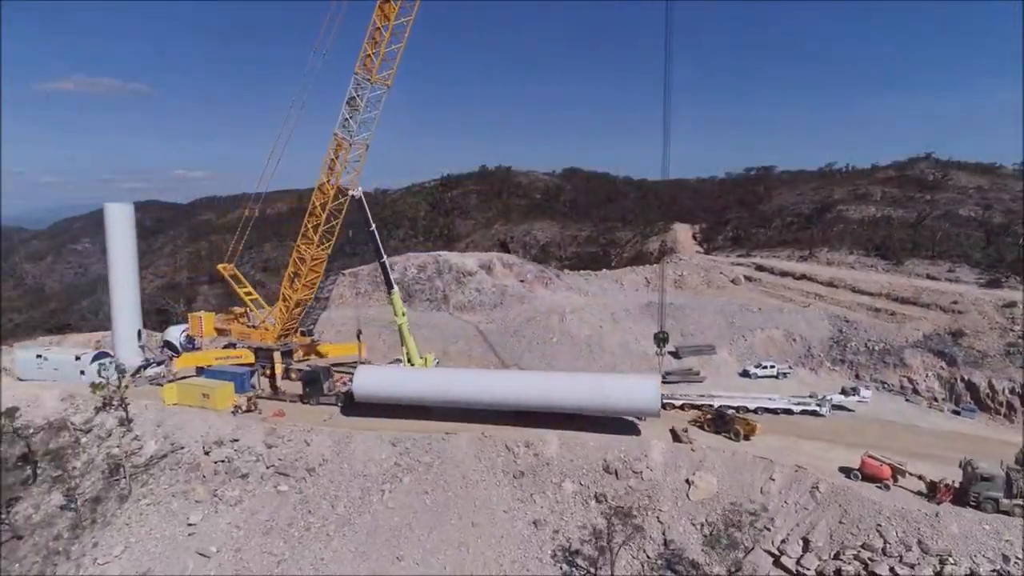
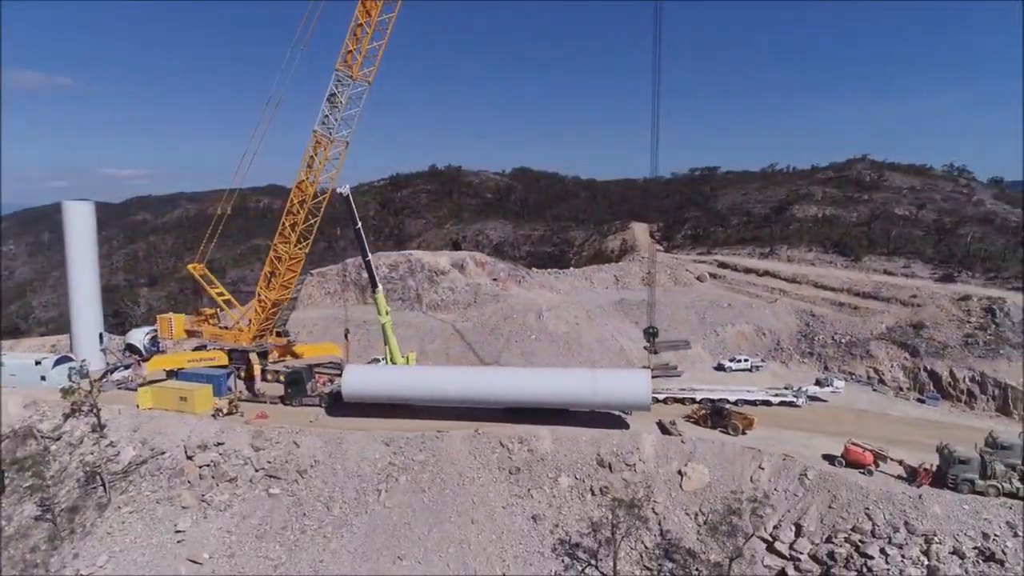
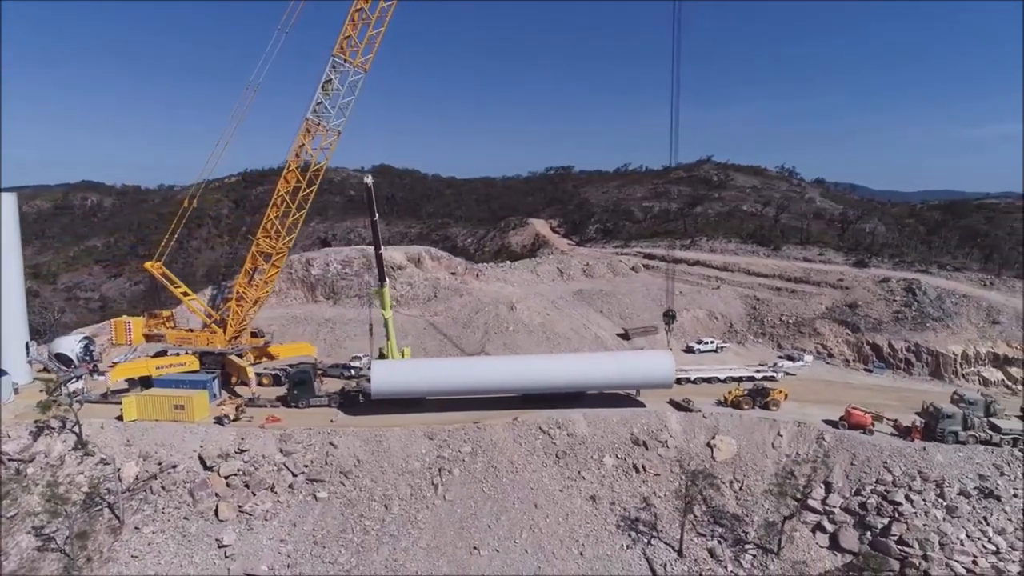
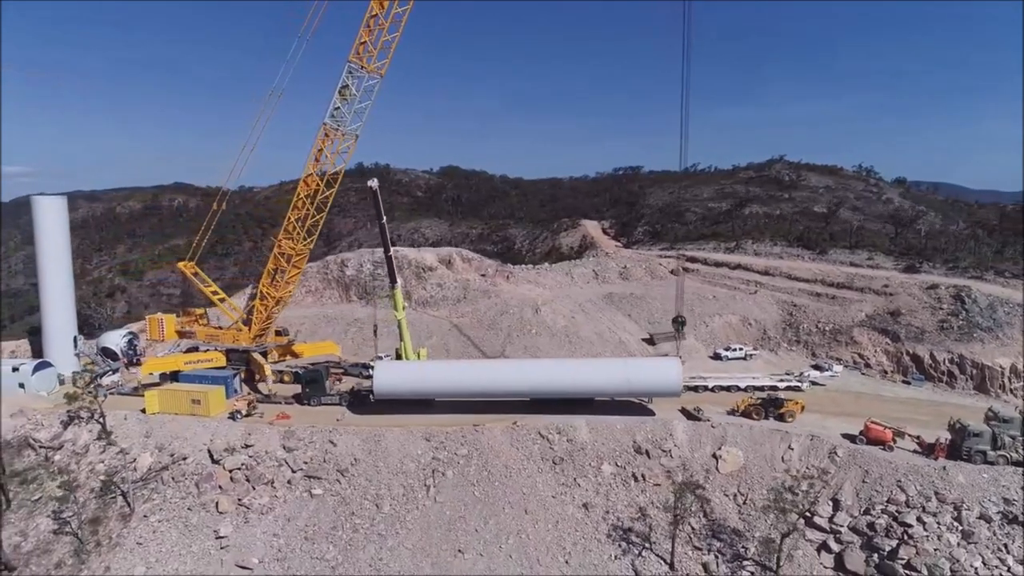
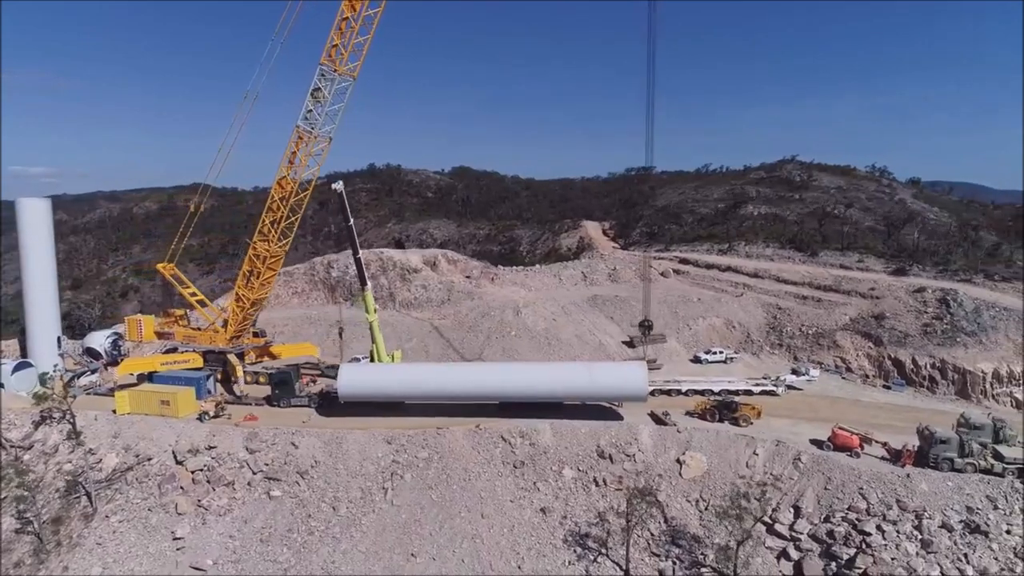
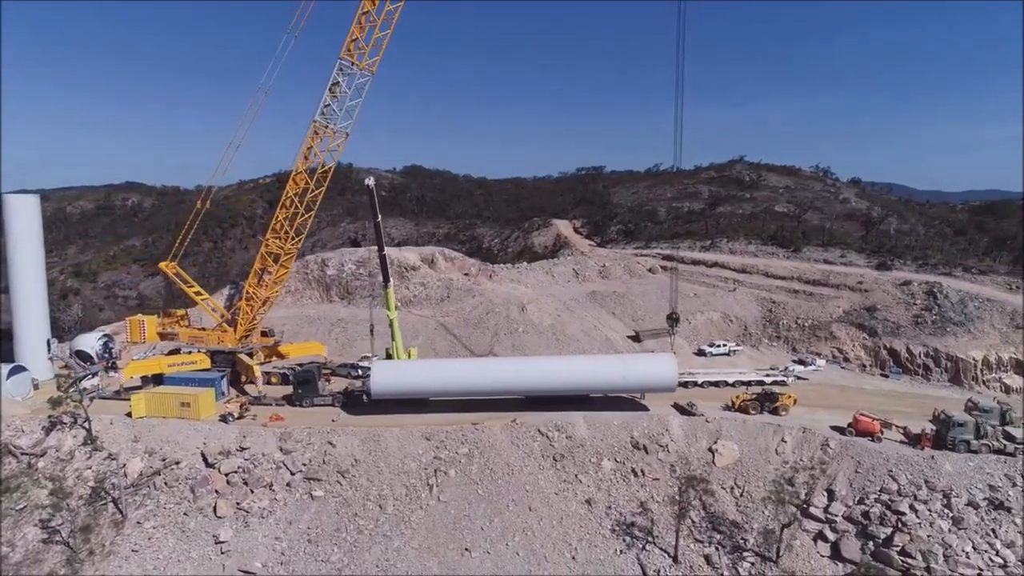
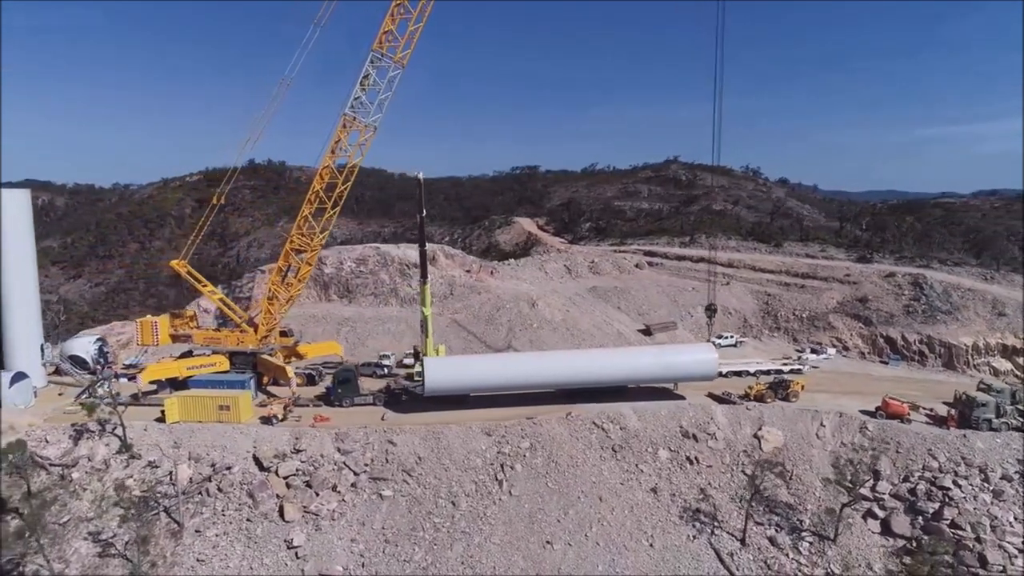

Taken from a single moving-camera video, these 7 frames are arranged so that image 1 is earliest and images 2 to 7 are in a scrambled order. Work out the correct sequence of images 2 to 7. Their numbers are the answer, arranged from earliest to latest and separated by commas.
2, 5, 4, 6, 3, 7
